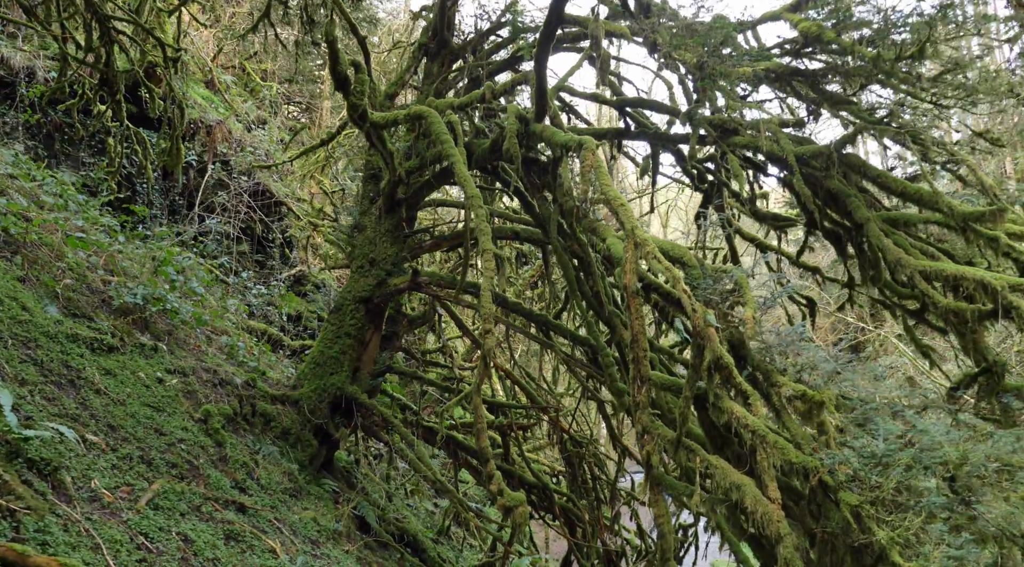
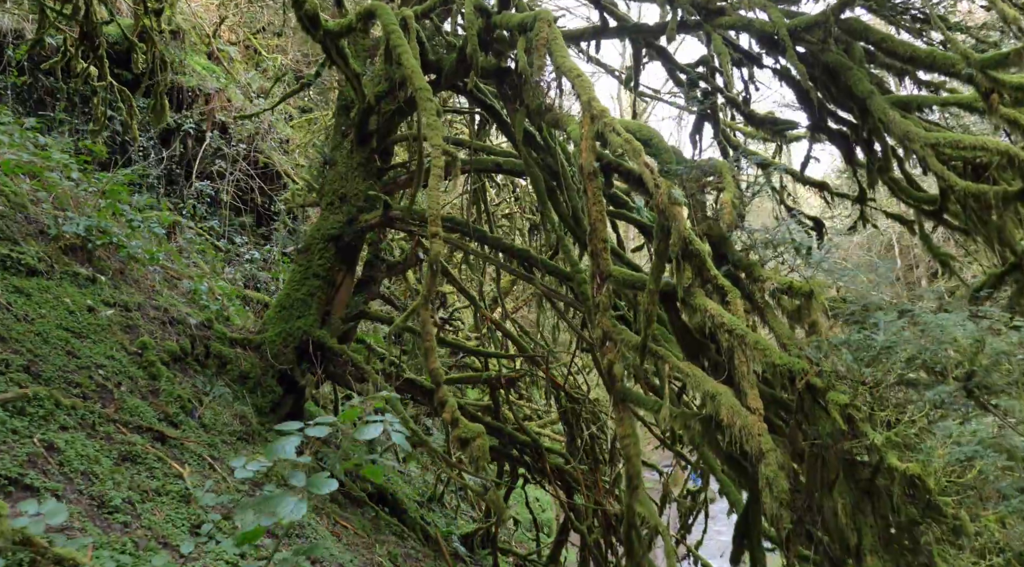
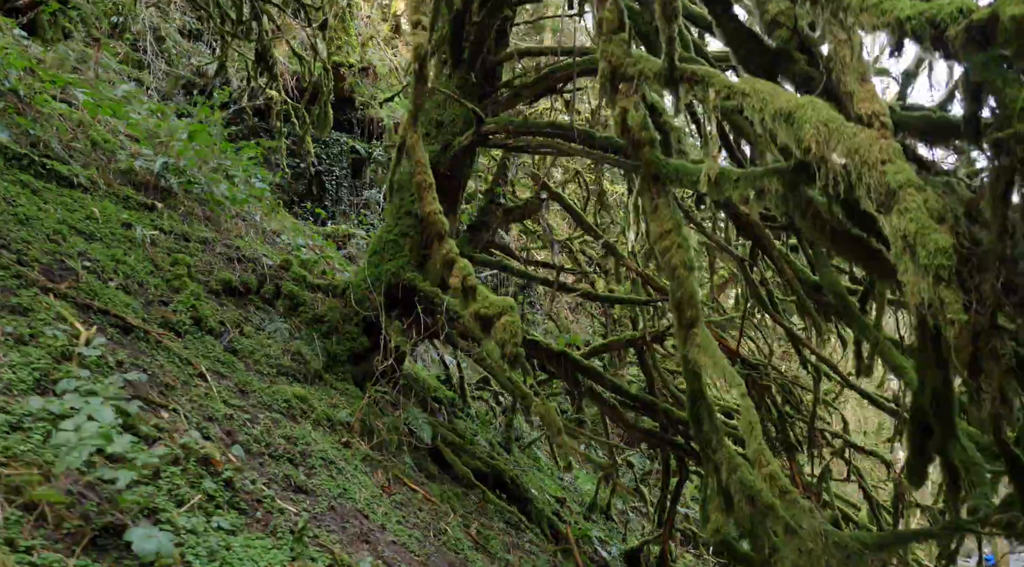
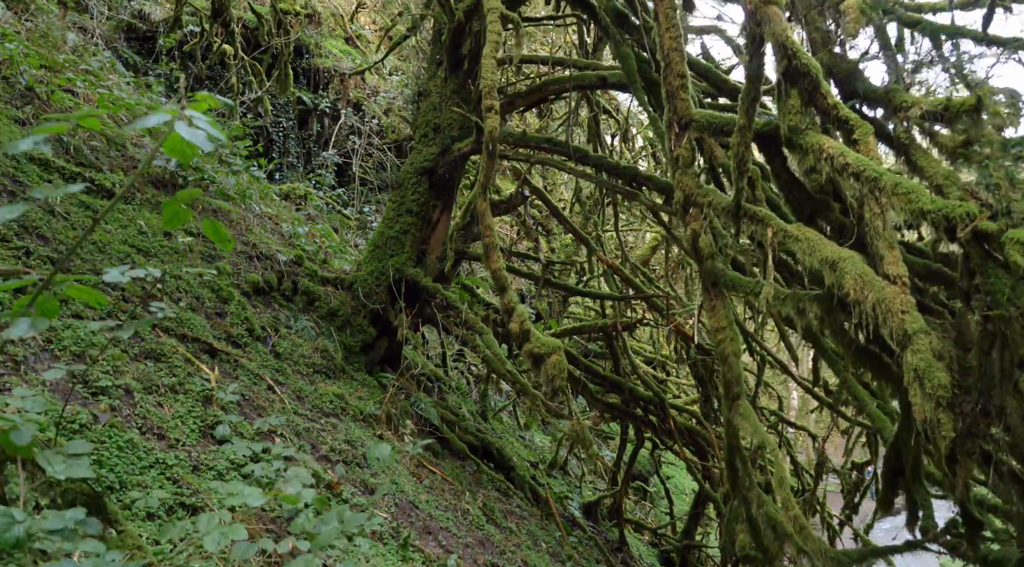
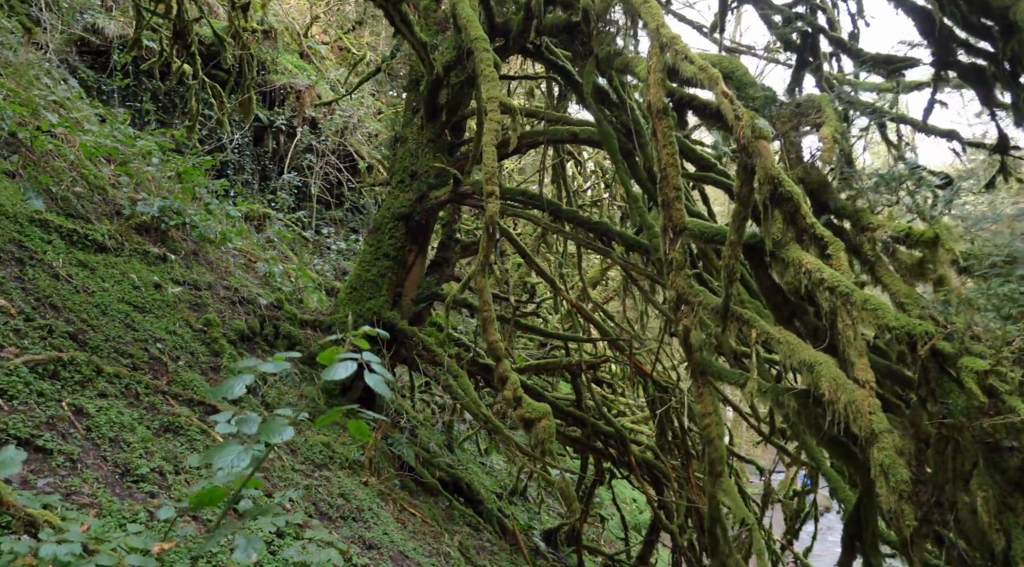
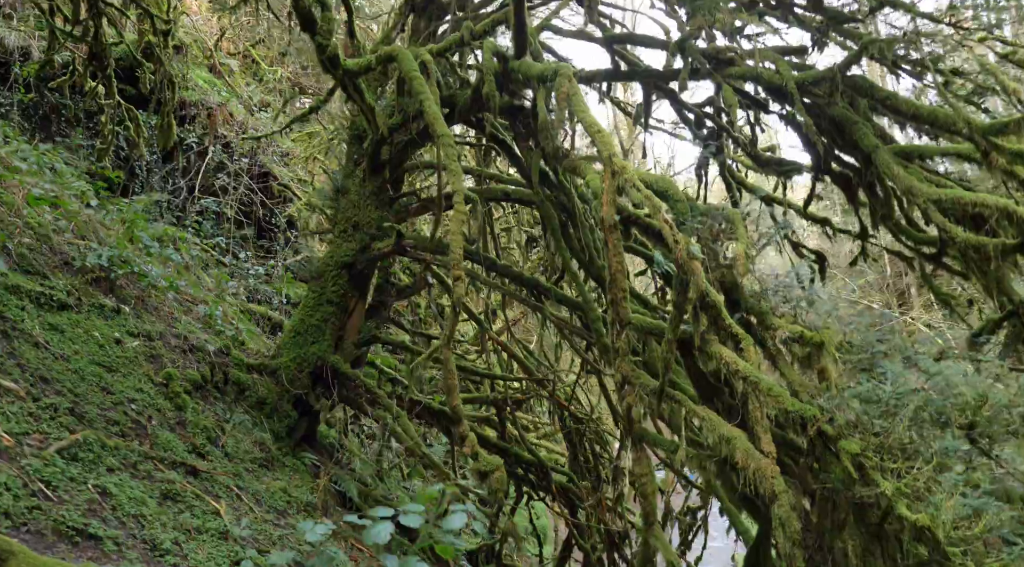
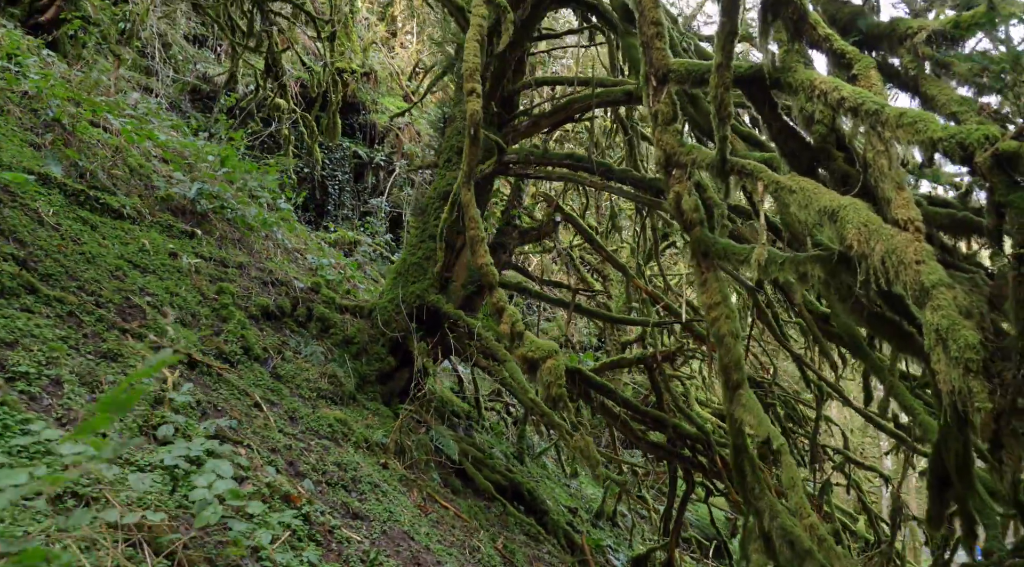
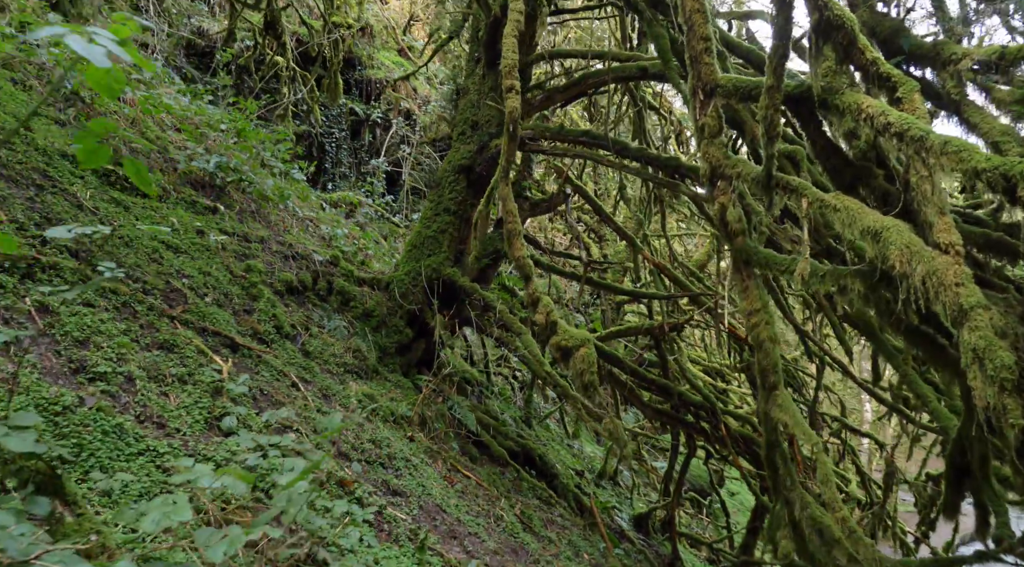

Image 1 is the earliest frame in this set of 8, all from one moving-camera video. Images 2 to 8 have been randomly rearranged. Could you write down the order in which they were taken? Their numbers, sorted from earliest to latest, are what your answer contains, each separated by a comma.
6, 2, 5, 4, 8, 7, 3
